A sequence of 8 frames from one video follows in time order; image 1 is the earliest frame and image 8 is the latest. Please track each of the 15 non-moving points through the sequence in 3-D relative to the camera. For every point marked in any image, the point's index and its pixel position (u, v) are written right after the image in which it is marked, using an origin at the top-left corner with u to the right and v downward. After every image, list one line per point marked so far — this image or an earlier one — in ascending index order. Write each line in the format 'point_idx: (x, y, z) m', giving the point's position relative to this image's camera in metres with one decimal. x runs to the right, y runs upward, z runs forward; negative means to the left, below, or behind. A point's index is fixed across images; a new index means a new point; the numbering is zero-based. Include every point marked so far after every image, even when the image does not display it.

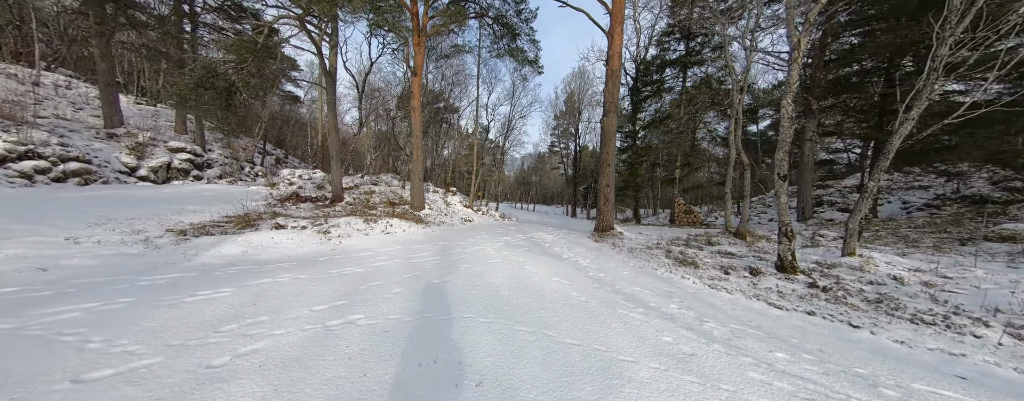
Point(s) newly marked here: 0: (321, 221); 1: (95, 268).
0: (-4.3, -0.5, +6.4) m
1: (-5.1, -0.8, +3.3) m
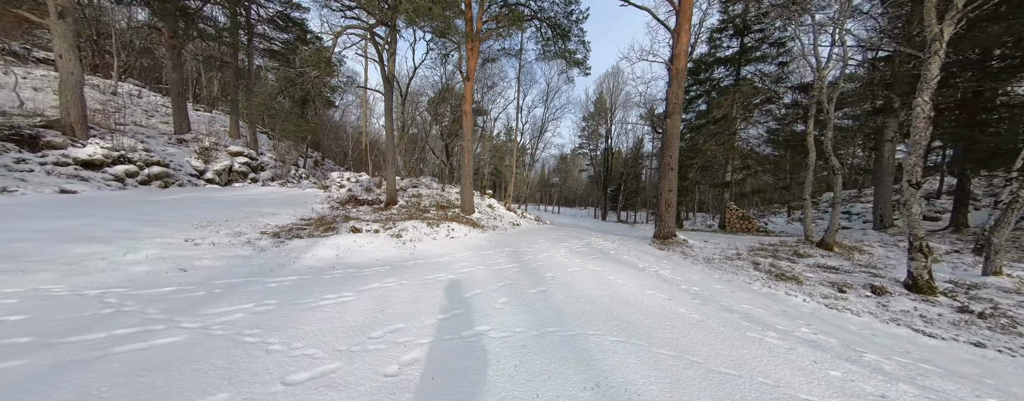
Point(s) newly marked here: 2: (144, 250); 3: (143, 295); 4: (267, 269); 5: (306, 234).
0: (-2.9, -0.6, +6.7) m
1: (-3.9, -0.9, +3.6) m
2: (-5.3, -0.7, +4.0) m
3: (-3.8, -1.0, +2.8) m
4: (-3.4, -1.0, +3.8) m
5: (-4.1, -0.7, +5.6) m
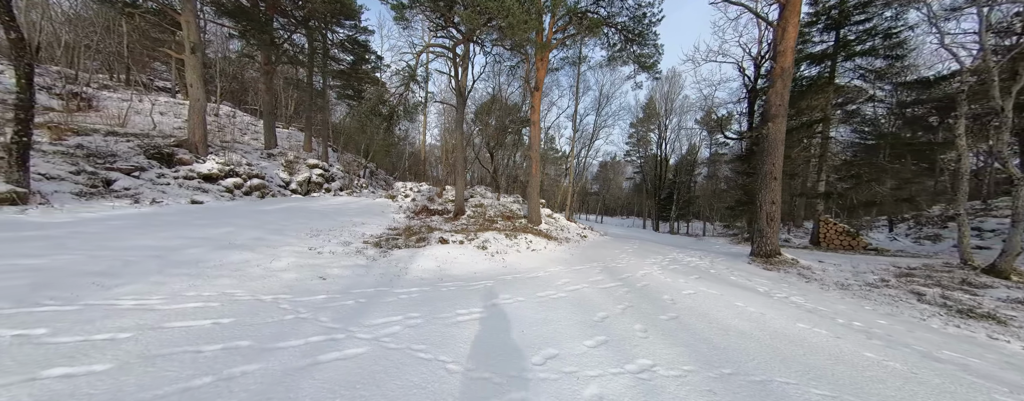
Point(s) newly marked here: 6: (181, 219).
0: (-1.0, -0.9, +6.8) m
1: (-2.3, -1.1, +3.9) m
2: (-3.7, -0.9, +4.5) m
3: (-2.3, -1.2, +3.1) m
4: (-1.9, -1.2, +4.1) m
5: (-2.3, -0.9, +5.9) m
6: (-8.2, -0.5, +6.7) m
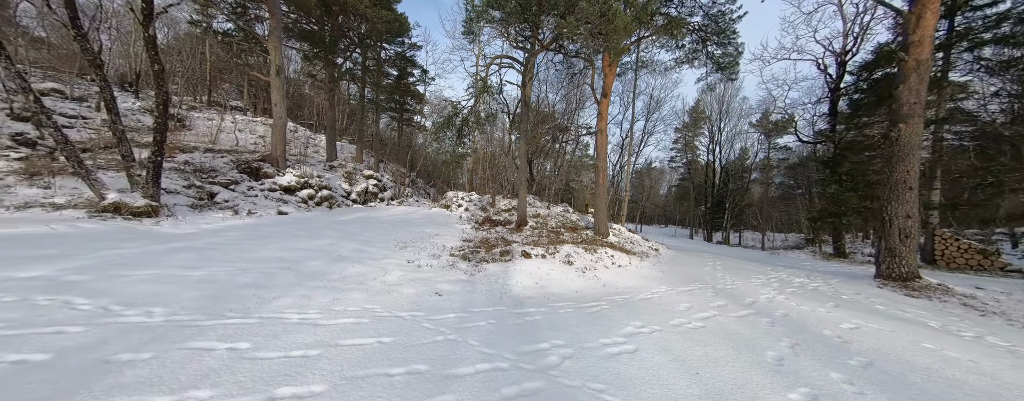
0: (+1.0, -1.2, +6.7) m
1: (-0.7, -1.4, +3.9) m
2: (-2.0, -1.2, +4.6) m
3: (-0.8, -1.4, +3.1) m
4: (-0.2, -1.4, +4.0) m
5: (-0.5, -1.2, +5.9) m
6: (-6.2, -0.8, +7.3) m
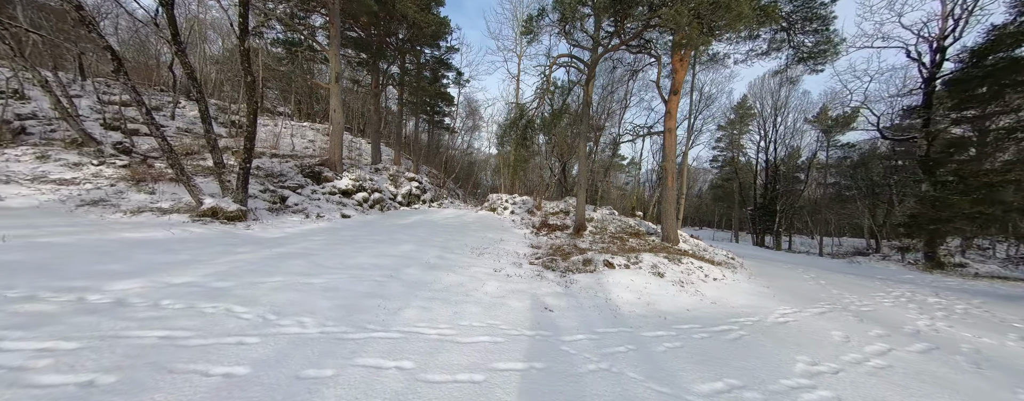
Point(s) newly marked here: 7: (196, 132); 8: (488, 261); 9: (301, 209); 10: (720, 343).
0: (+2.7, -1.3, +6.4) m
1: (+0.9, -1.5, +3.8) m
2: (-0.4, -1.4, +4.5) m
3: (+0.7, -1.5, +2.9) m
4: (+1.3, -1.6, +3.8) m
5: (+1.2, -1.4, +5.7) m
6: (-4.4, -0.9, +7.6) m
7: (-16.2, +3.5, +13.9) m
8: (-0.5, -1.3, +5.8) m
9: (-7.8, -0.3, +10.1) m
10: (+2.3, -1.6, +3.1) m
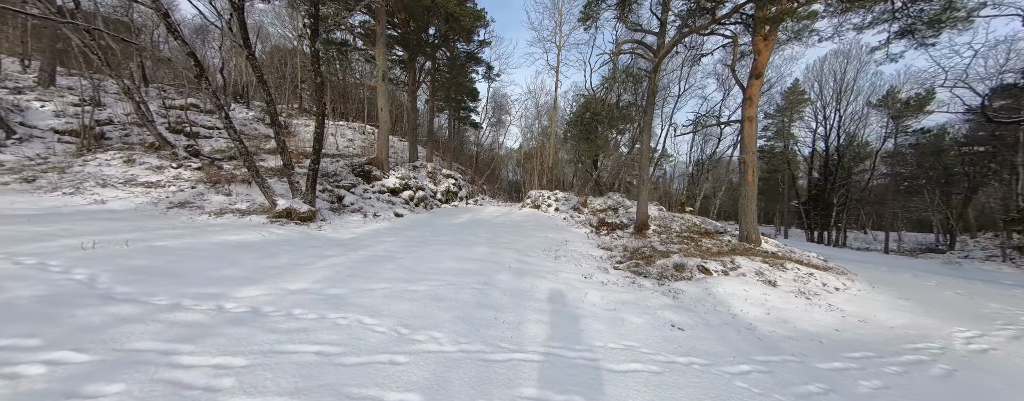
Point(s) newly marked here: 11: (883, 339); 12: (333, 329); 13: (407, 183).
0: (+4.4, -1.3, +5.8) m
1: (+2.4, -1.6, +3.4) m
2: (+1.2, -1.4, +4.2) m
3: (+2.2, -1.6, +2.5) m
4: (+2.9, -1.6, +3.4) m
5: (+2.9, -1.4, +5.3) m
6: (-2.5, -0.9, +7.5) m
7: (-13.9, +3.6, +14.6) m
8: (+1.2, -1.3, +5.5) m
9: (-5.8, -0.3, +10.3) m
10: (+3.7, -1.7, +2.6) m
11: (+4.4, -1.7, +3.4) m
12: (-1.9, -1.3, +2.9) m
13: (-5.3, +0.9, +13.8) m
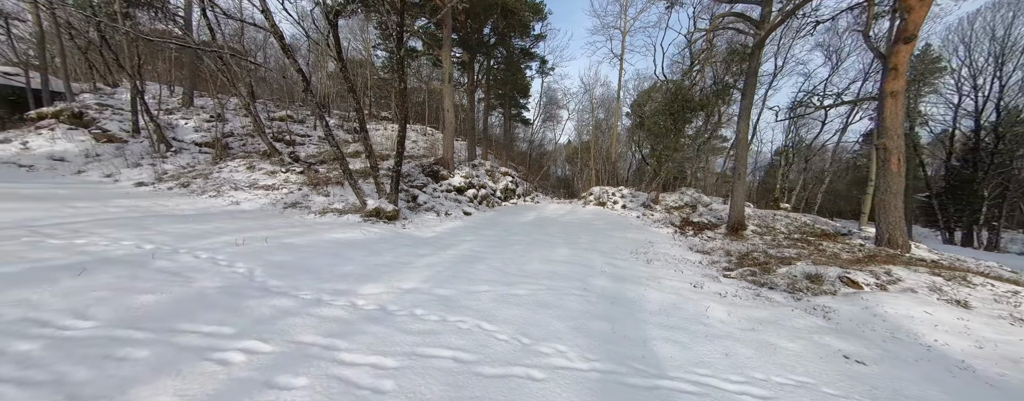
0: (+6.2, -1.3, +4.7) m
1: (+3.8, -1.6, +2.6) m
2: (+2.7, -1.4, +3.7) m
3: (+3.4, -1.6, +1.9) m
4: (+4.2, -1.6, +2.6) m
5: (+4.5, -1.4, +4.5) m
6: (-0.4, -0.9, +7.6) m
7: (-10.5, +3.7, +16.3) m
8: (+2.9, -1.3, +4.9) m
9: (-3.2, -0.2, +10.8) m
10: (+4.9, -1.7, +1.7) m
11: (+5.8, -1.7, +2.4) m
12: (-0.6, -1.4, +2.9) m
13: (-2.2, +1.0, +14.2) m
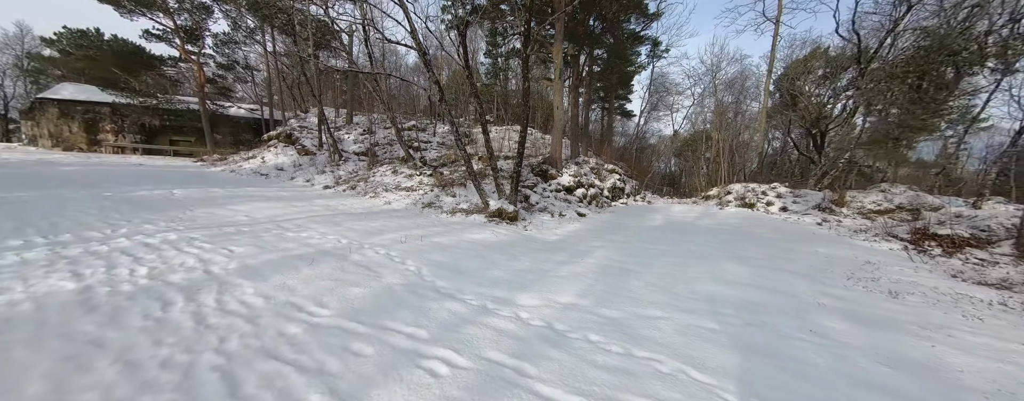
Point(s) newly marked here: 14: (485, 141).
0: (+8.3, -1.4, +2.0) m
1: (+5.4, -1.7, +0.7) m
2: (+4.6, -1.5, +2.1) m
3: (+4.8, -1.8, +0.1) m
4: (+5.8, -1.8, +0.5) m
5: (+6.6, -1.5, +2.2) m
6: (+2.8, -1.0, +6.7) m
7: (-4.1, +3.8, +18.1) m
8: (+5.2, -1.4, +3.2) m
9: (+1.2, -0.2, +10.6) m
10: (+6.2, -1.8, -0.5) m
11: (+7.2, -1.8, -0.2) m
12: (+1.2, -1.5, +2.3) m
13: (+3.2, +1.0, +13.5) m
14: (-1.0, +2.0, +9.3) m
